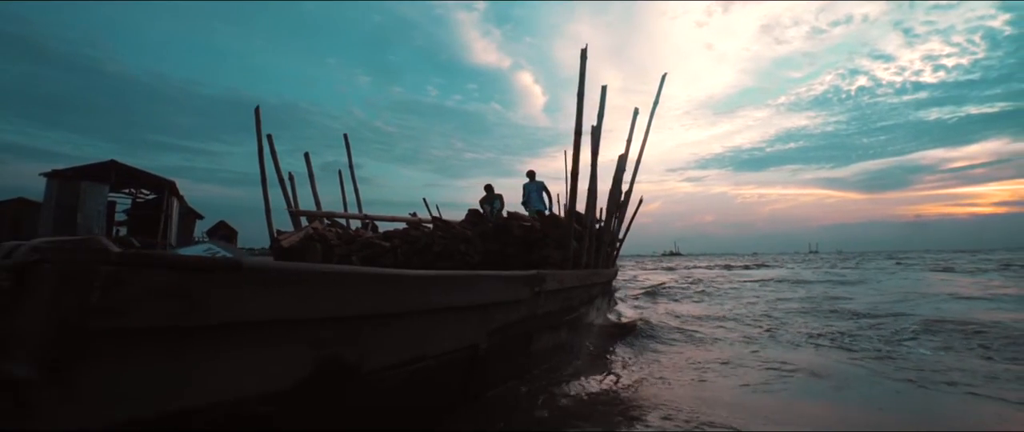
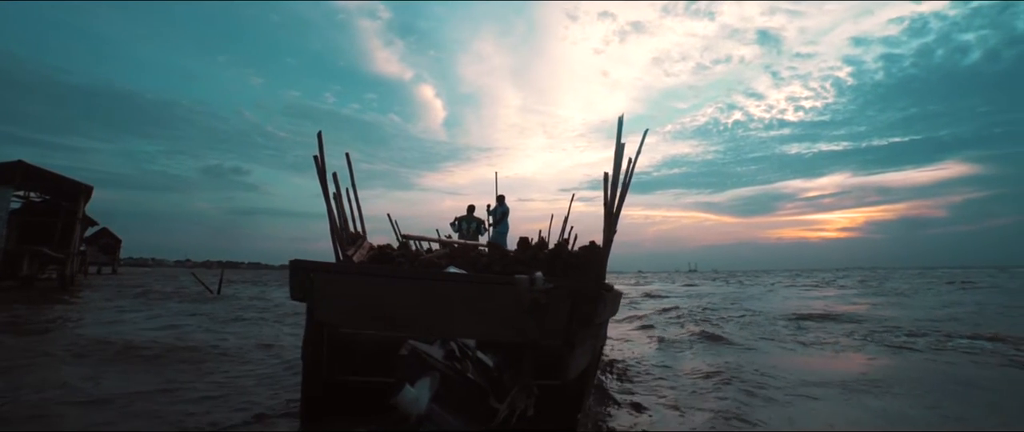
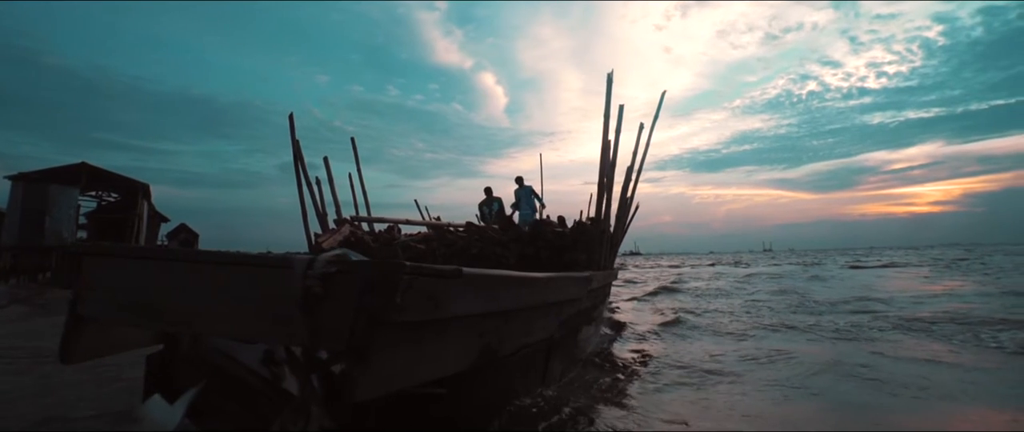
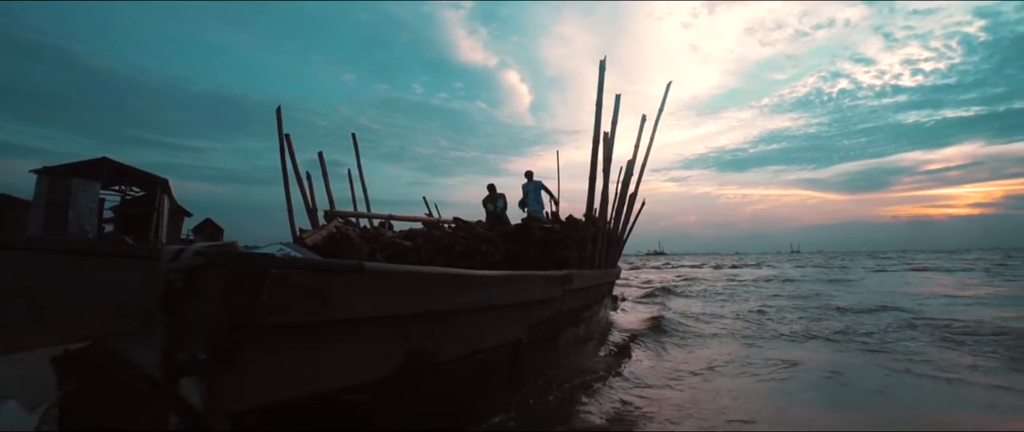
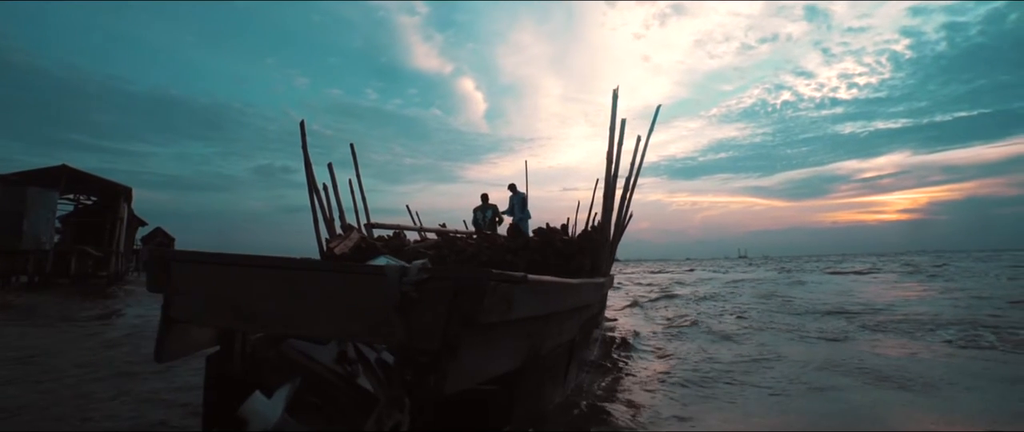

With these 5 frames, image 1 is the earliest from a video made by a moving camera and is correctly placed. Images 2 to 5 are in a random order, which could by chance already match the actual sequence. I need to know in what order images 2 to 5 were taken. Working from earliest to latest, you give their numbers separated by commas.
4, 3, 5, 2
